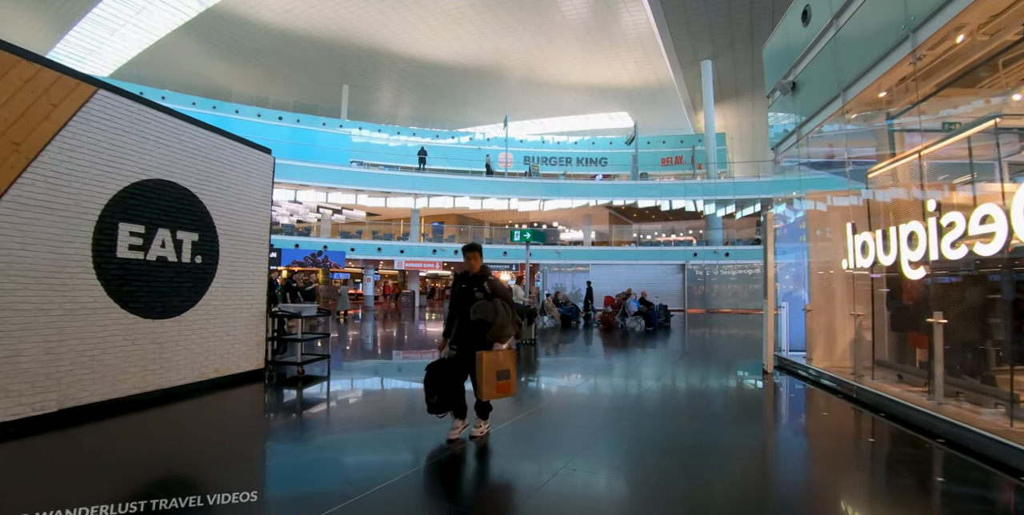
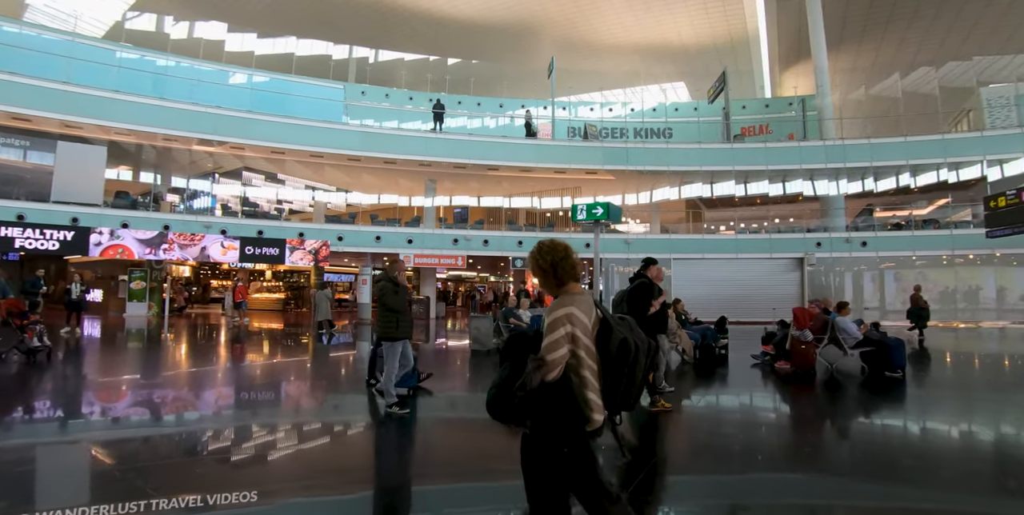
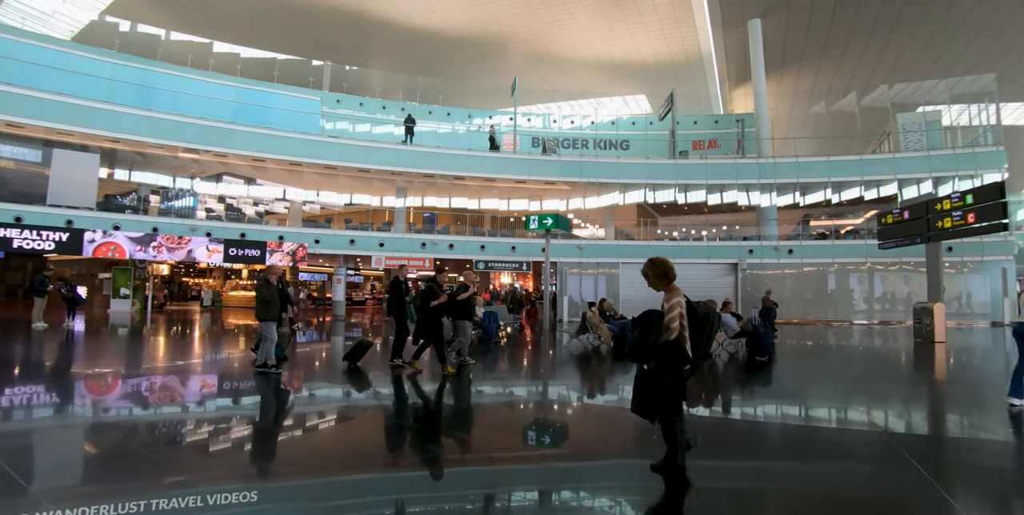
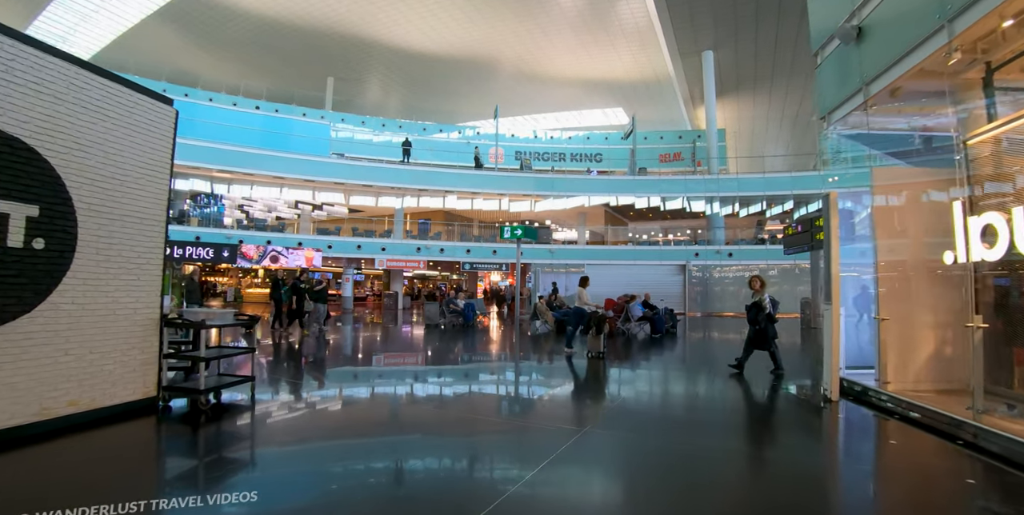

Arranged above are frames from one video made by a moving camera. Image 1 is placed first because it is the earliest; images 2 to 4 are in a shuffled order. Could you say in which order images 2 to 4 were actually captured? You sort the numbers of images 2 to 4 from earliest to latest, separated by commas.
4, 3, 2
